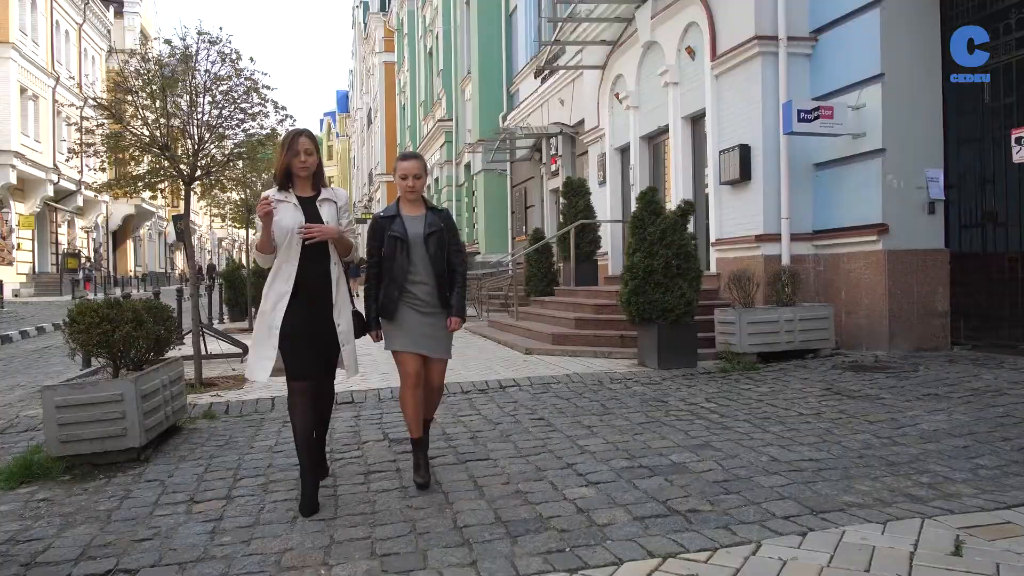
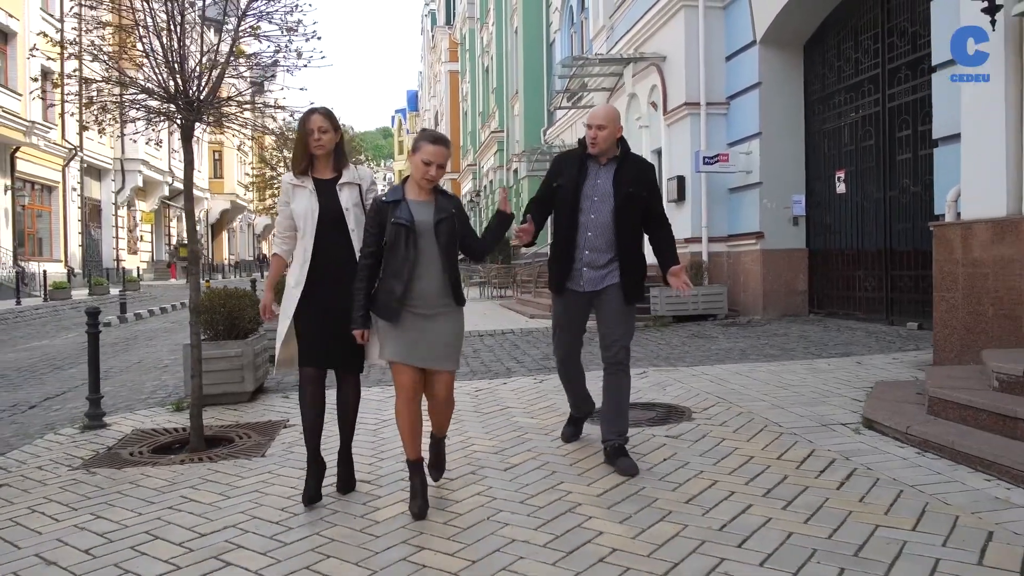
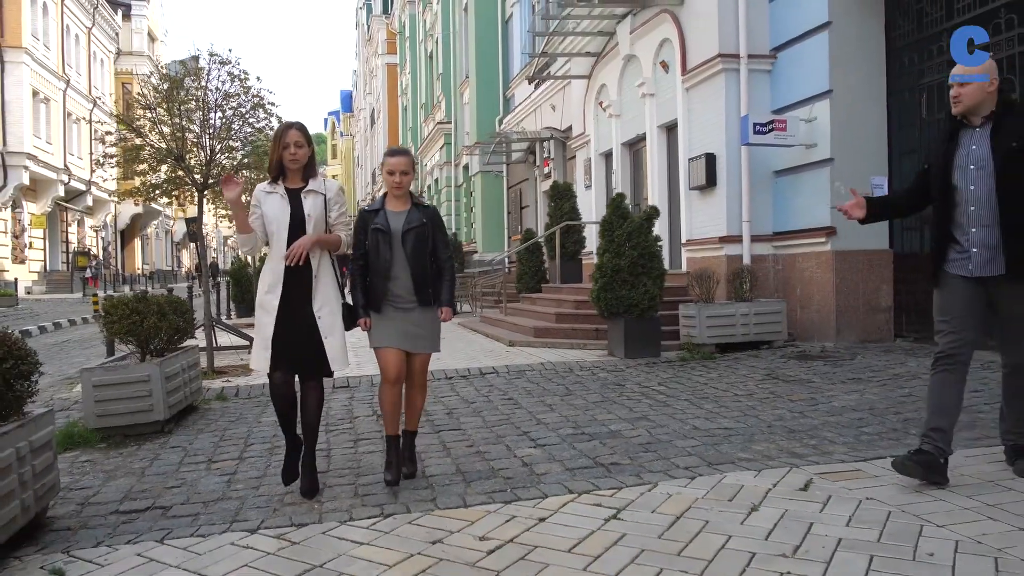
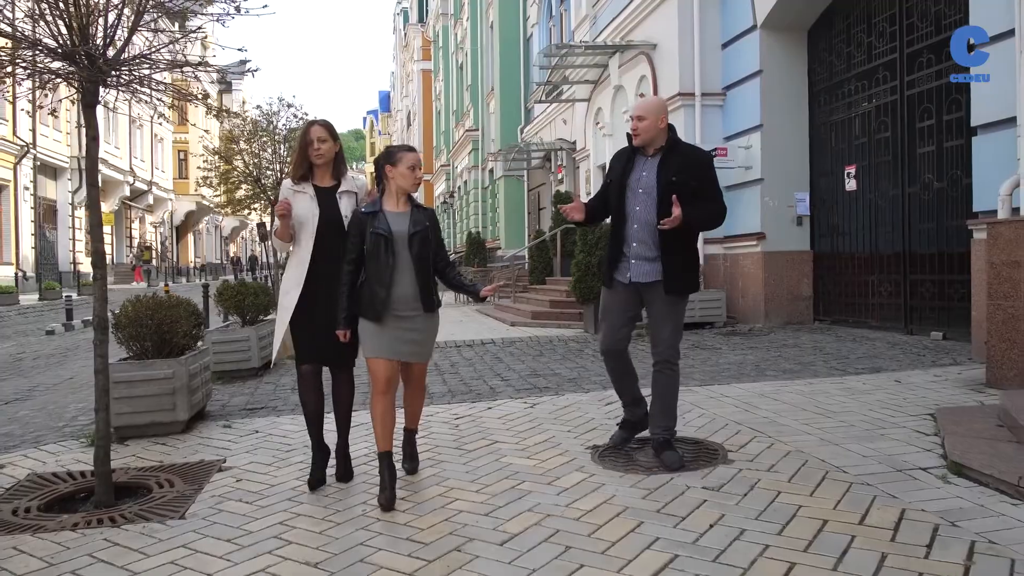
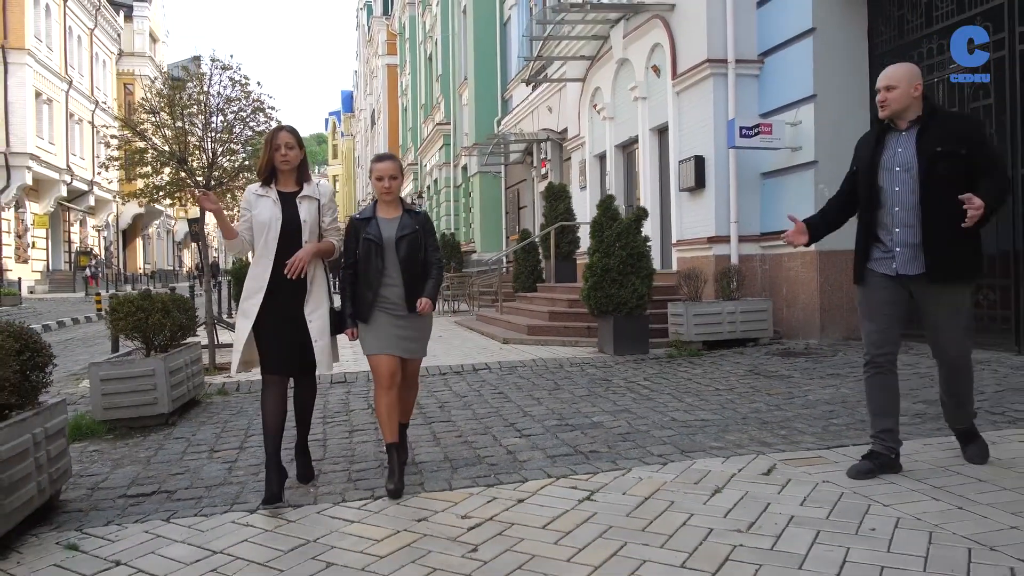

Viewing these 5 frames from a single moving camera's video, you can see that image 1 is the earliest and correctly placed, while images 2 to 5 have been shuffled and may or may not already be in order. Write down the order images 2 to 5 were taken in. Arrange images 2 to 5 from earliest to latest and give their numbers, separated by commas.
3, 5, 4, 2
